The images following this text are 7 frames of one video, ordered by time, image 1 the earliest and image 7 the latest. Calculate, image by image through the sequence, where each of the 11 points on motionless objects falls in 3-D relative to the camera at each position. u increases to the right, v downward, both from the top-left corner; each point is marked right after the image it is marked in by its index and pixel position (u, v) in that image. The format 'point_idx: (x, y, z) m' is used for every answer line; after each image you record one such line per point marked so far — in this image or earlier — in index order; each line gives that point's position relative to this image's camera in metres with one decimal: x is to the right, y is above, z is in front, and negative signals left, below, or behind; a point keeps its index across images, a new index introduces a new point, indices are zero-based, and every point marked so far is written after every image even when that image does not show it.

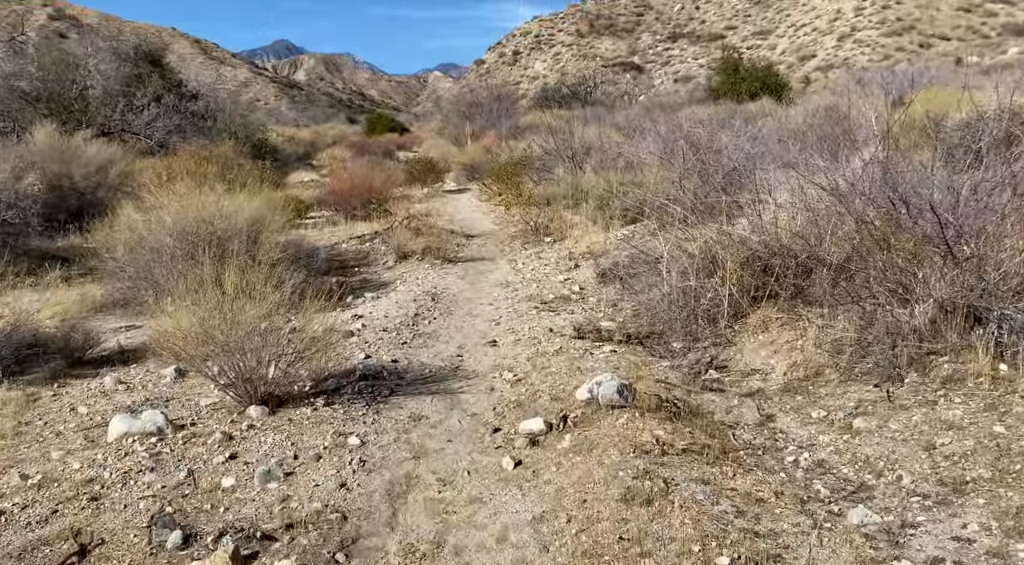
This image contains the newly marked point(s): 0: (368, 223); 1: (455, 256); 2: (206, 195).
0: (-2.2, +0.9, +12.6) m
1: (-0.7, +0.3, +9.8) m
2: (-3.4, +1.0, +8.8) m
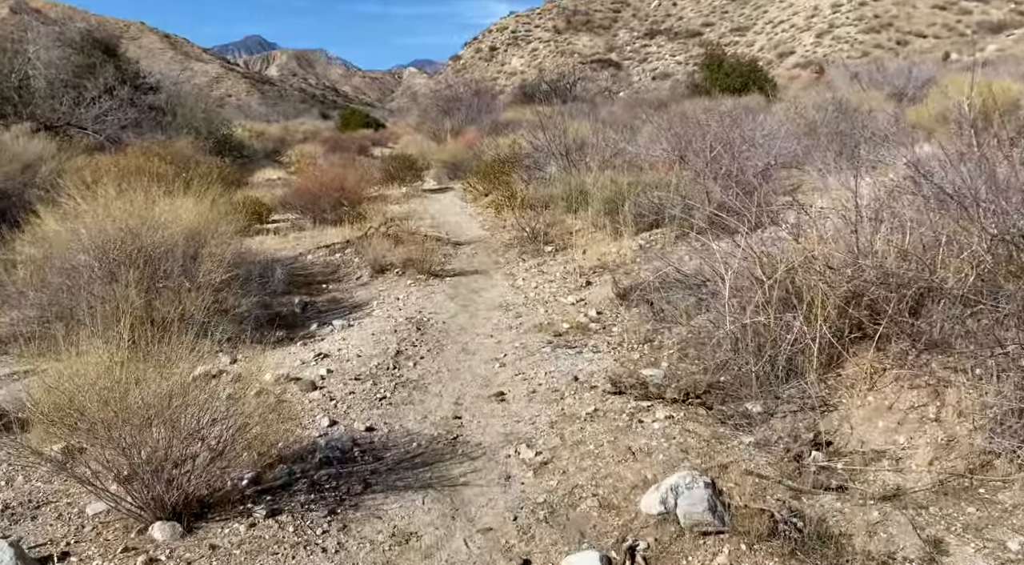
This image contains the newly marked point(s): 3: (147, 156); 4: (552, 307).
0: (-2.4, +0.7, +11.1) m
1: (-0.7, +0.1, +8.4) m
2: (-3.4, +0.8, +7.2) m
3: (-6.8, +2.3, +15.1) m
4: (+0.3, -0.2, +6.7) m
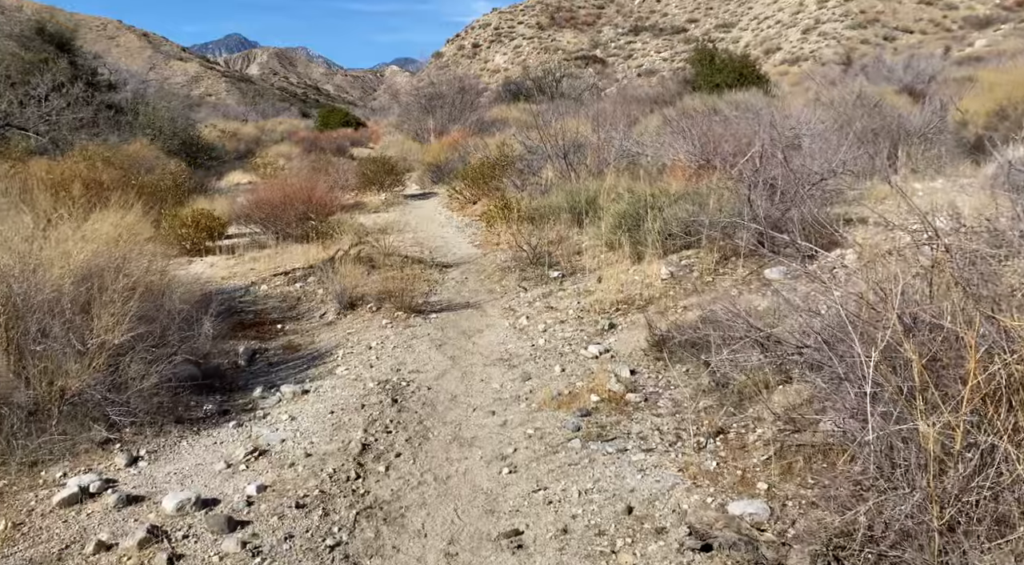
0: (-2.4, +0.4, +9.4) m
1: (-0.7, -0.2, +6.8) m
2: (-3.4, +0.4, +5.6) m
3: (-7.0, +2.0, +13.4) m
4: (+0.4, -0.5, +5.1) m
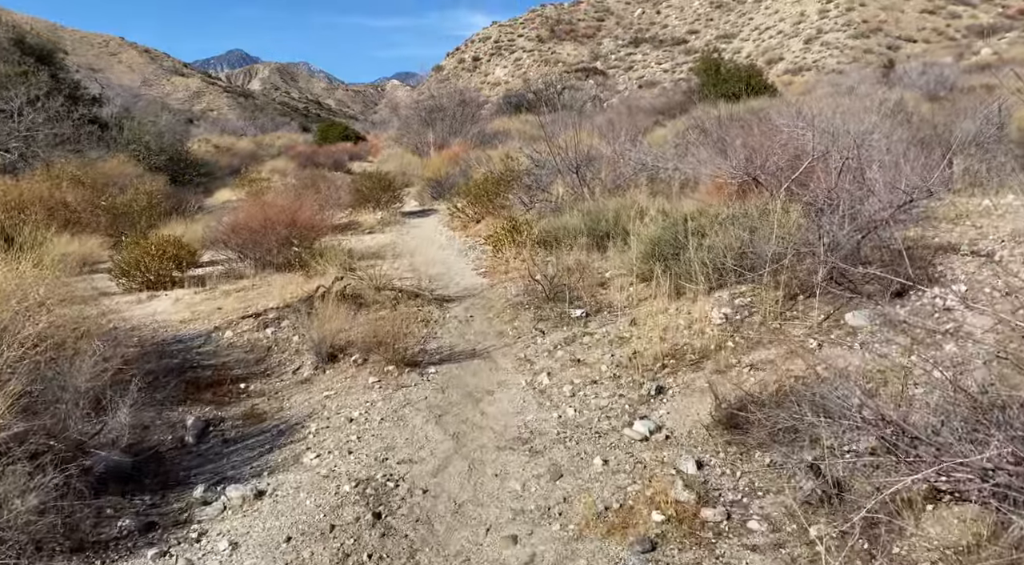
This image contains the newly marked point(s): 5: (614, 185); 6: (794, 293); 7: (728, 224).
0: (-2.3, 0.0, +8.2) m
1: (-0.6, -0.5, +5.6) m
2: (-3.3, +0.1, +4.3) m
3: (-6.9, +1.5, +12.1) m
4: (+0.5, -0.8, +3.9) m
5: (+1.5, +1.4, +11.5) m
6: (+1.9, -0.1, +5.5) m
7: (+1.7, +0.5, +6.4) m
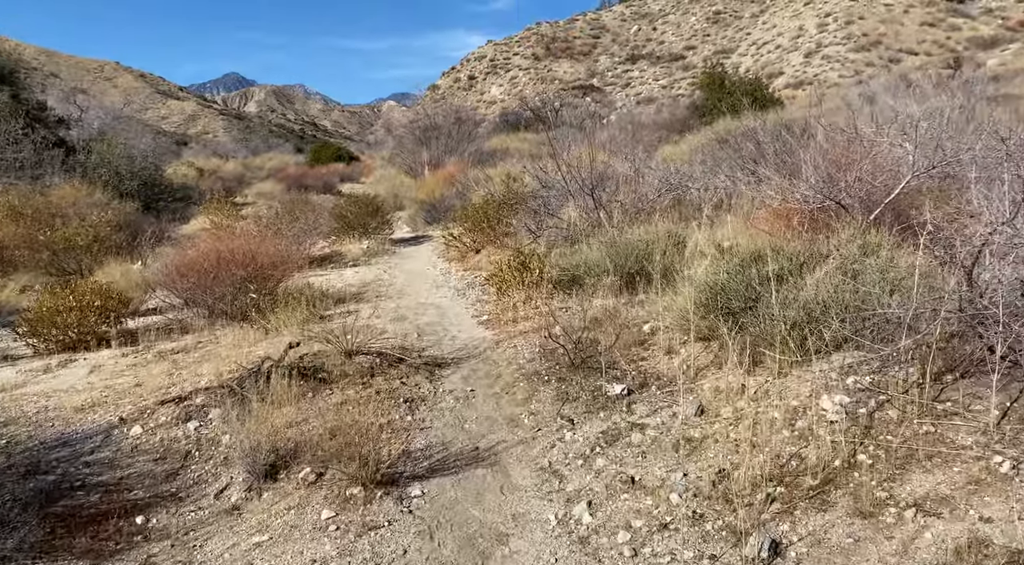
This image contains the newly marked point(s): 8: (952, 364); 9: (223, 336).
0: (-2.2, -0.4, +6.5) m
1: (-0.5, -0.9, +3.9) m
2: (-3.2, -0.3, +2.7) m
3: (-6.8, +0.9, +10.5) m
4: (+0.6, -1.1, +2.2) m
5: (+1.5, +0.9, +9.8) m
6: (+2.0, -0.4, +3.8) m
7: (+1.8, +0.1, +4.7) m
8: (+2.1, -0.4, +3.8) m
9: (-2.5, -0.5, +6.9) m
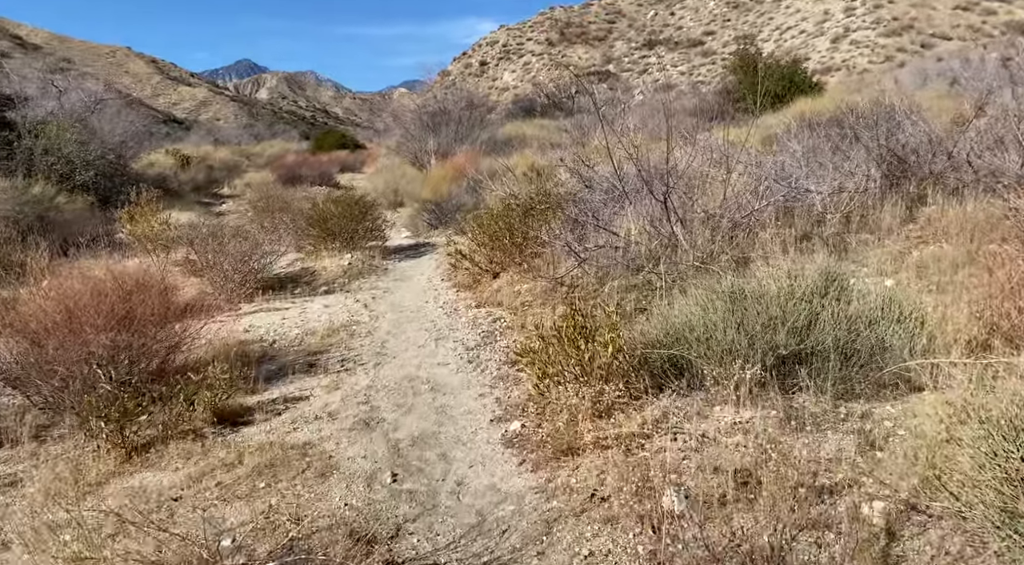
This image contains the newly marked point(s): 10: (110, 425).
0: (-2.0, -0.8, +3.4) m
1: (-0.3, -1.4, +0.7) m
2: (-3.0, -0.7, -0.4) m
3: (-6.5, +0.6, +7.4) m
4: (+0.8, -1.6, -1.0) m
5: (+1.8, +0.5, +6.7) m
6: (+2.2, -0.9, +0.6) m
7: (+2.0, -0.4, +1.6) m
8: (+2.3, -0.9, +0.6) m
9: (-2.2, -0.9, +3.8) m
10: (-1.9, -0.7, +3.8) m
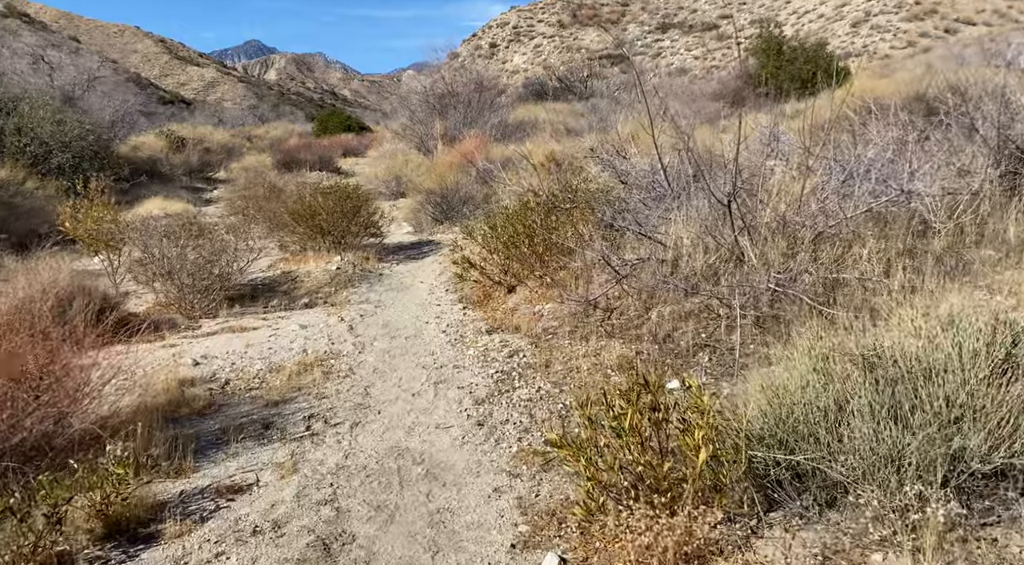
0: (-1.9, -1.0, +2.0) m
1: (-0.2, -1.6, -0.7) m
2: (-2.9, -1.0, -1.8) m
3: (-6.4, +0.5, +6.0) m
4: (+0.8, -1.9, -2.4) m
5: (+2.0, +0.3, +5.2) m
6: (+2.3, -1.2, -0.8) m
7: (+2.1, -0.7, +0.1) m
8: (+2.4, -1.2, -0.8) m
9: (-2.1, -1.0, +2.4) m
10: (-1.8, -0.9, +2.4) m
